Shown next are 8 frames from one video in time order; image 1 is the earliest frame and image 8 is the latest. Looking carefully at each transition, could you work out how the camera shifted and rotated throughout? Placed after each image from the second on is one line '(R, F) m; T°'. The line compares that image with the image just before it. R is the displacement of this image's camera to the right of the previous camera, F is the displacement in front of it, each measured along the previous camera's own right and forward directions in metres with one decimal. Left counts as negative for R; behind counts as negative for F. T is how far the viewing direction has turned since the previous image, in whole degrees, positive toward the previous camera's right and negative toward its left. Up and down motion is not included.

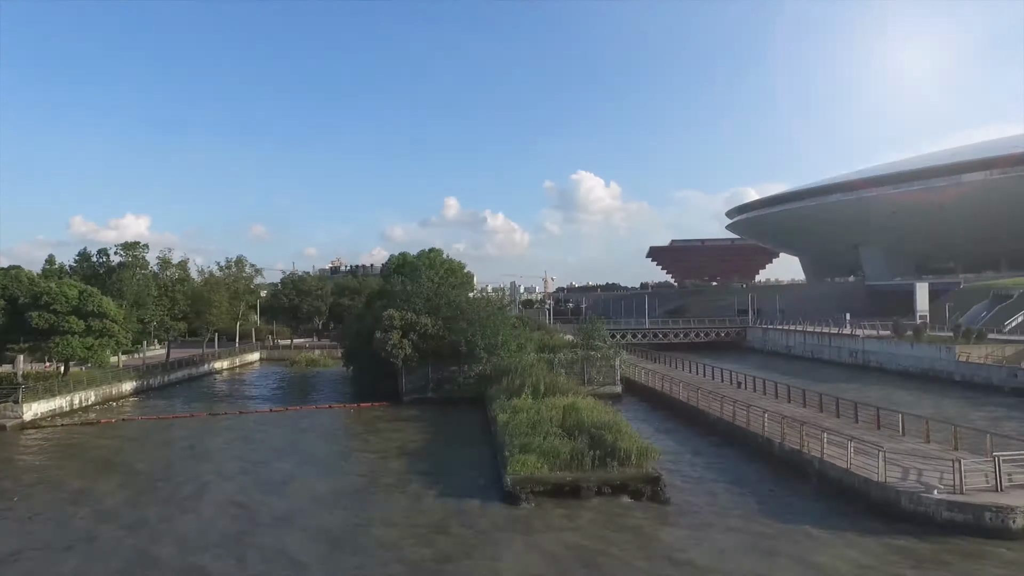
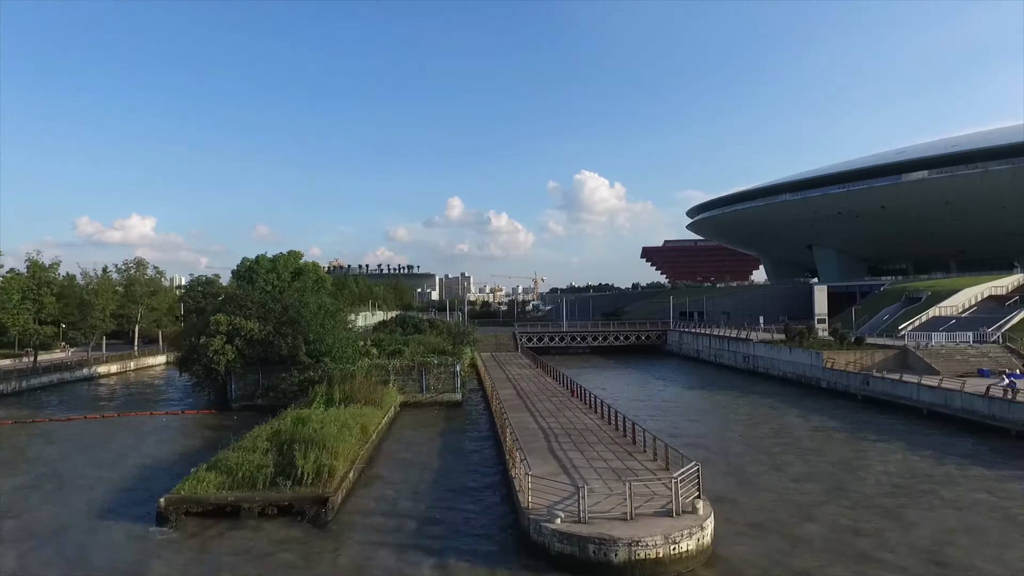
(+6.1, +0.9) m; -1°
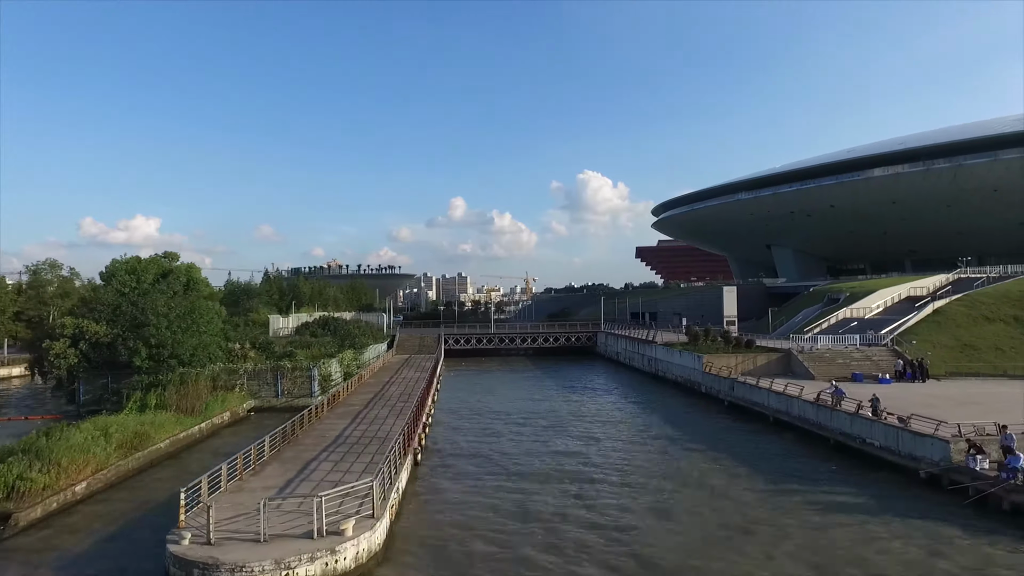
(+5.1, +0.7) m; 0°
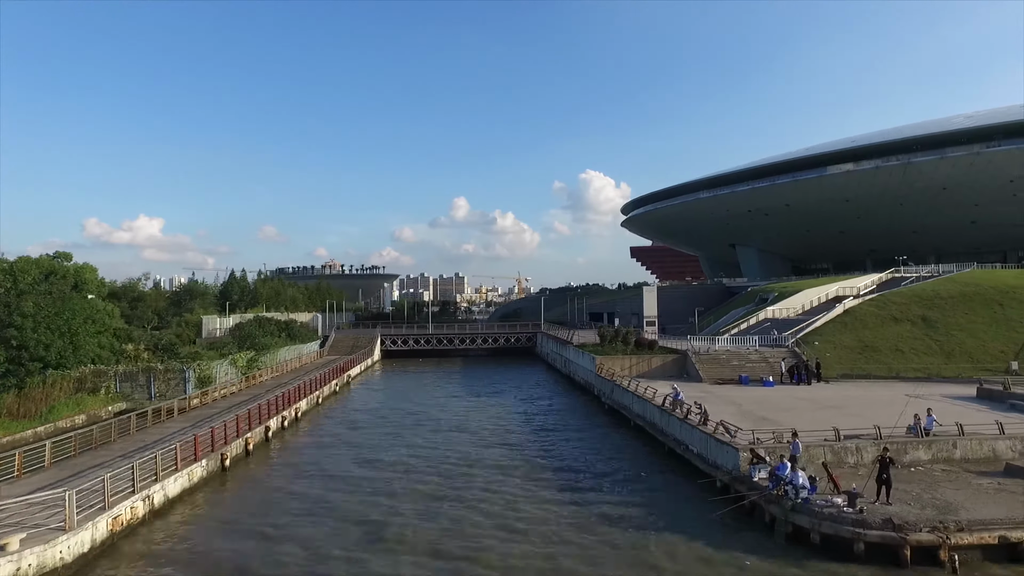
(+4.3, +0.6) m; 0°
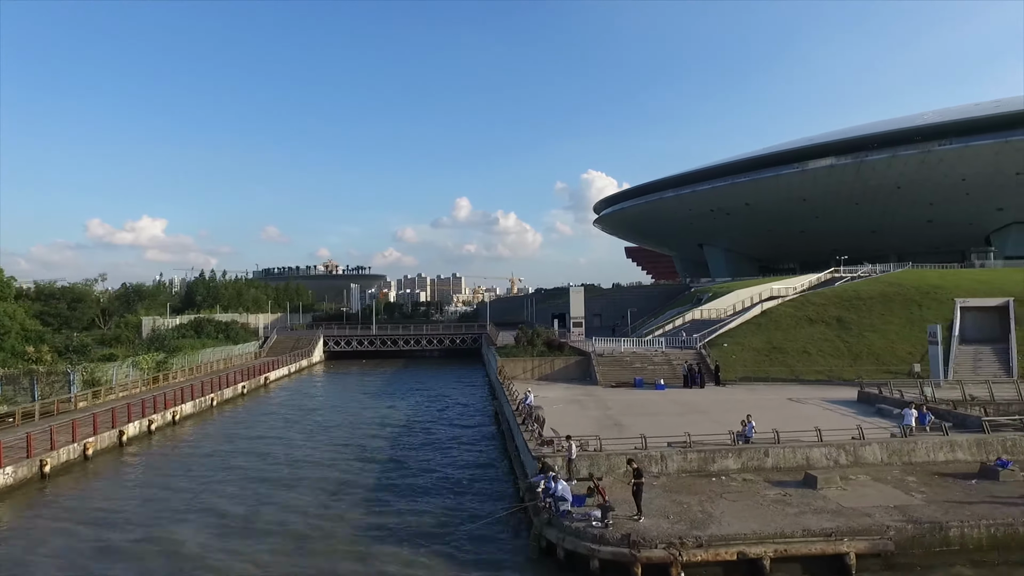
(+3.8, +0.5) m; 0°
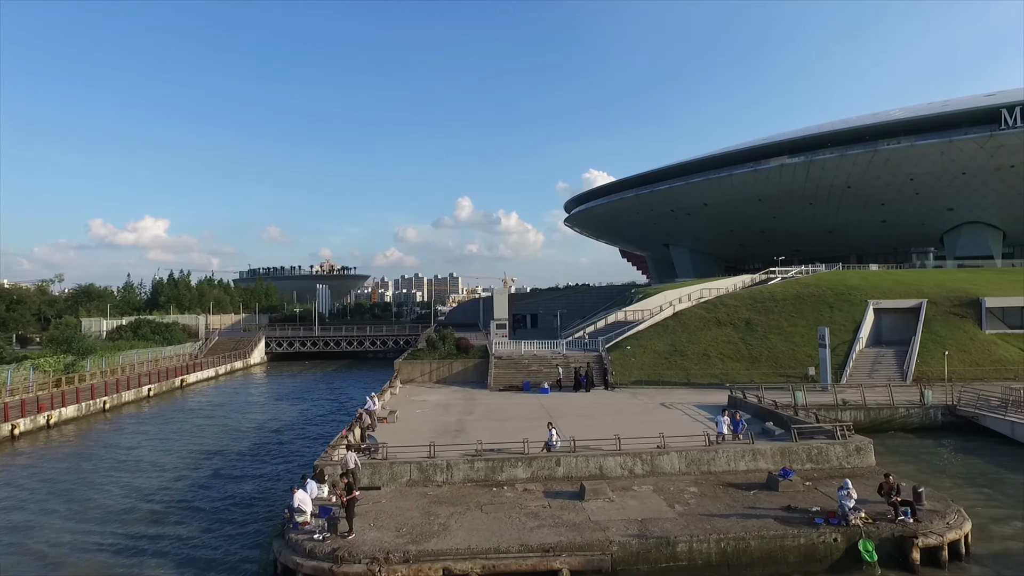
(+3.8, +0.3) m; 0°
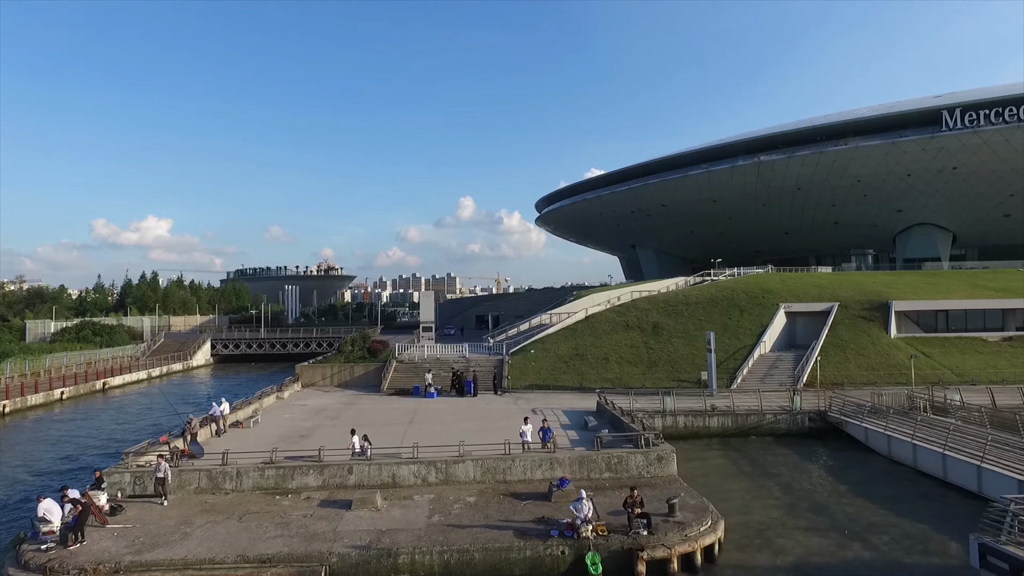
(+3.7, +0.1) m; 0°
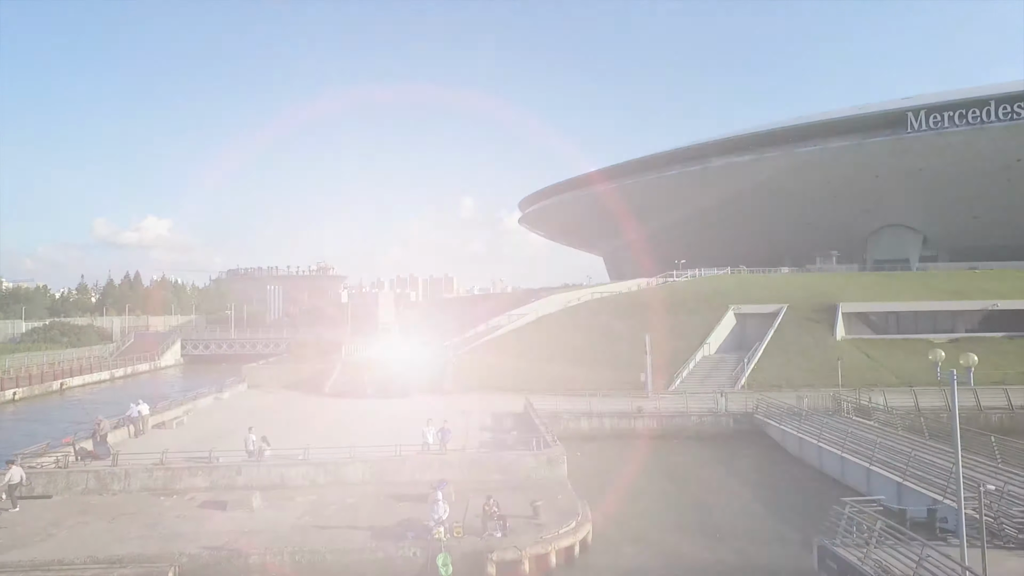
(+2.0, -0.1) m; 0°
